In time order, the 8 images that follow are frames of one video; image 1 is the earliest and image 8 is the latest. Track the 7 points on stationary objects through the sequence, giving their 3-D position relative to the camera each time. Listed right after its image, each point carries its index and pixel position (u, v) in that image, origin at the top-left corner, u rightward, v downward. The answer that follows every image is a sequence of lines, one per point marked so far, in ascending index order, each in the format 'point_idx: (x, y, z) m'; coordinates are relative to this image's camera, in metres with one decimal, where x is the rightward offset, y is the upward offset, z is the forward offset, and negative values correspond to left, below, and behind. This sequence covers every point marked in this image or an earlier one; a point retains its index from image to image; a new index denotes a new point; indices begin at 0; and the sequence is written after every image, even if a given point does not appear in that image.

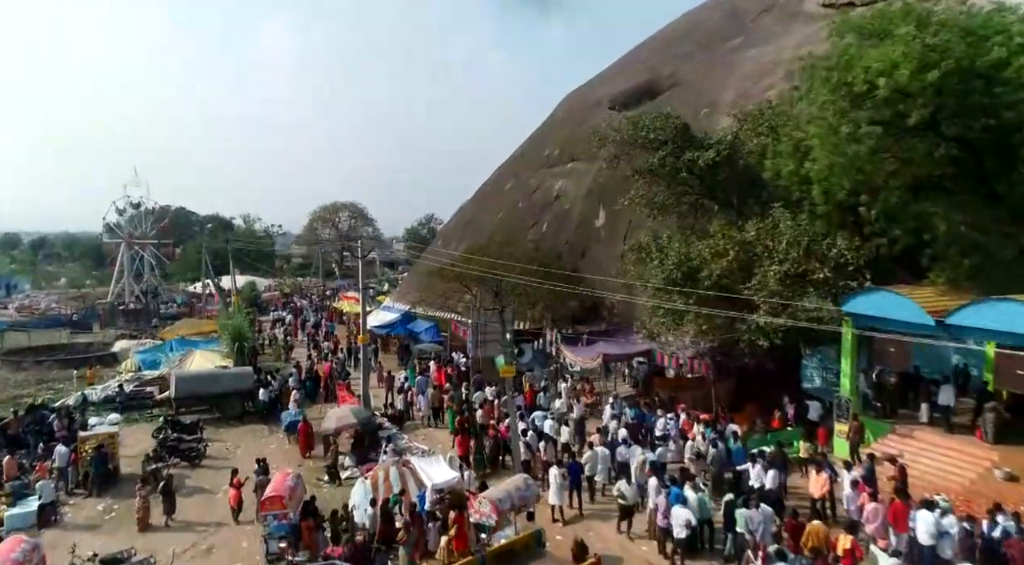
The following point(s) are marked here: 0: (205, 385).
0: (-8.8, -3.0, +20.1) m
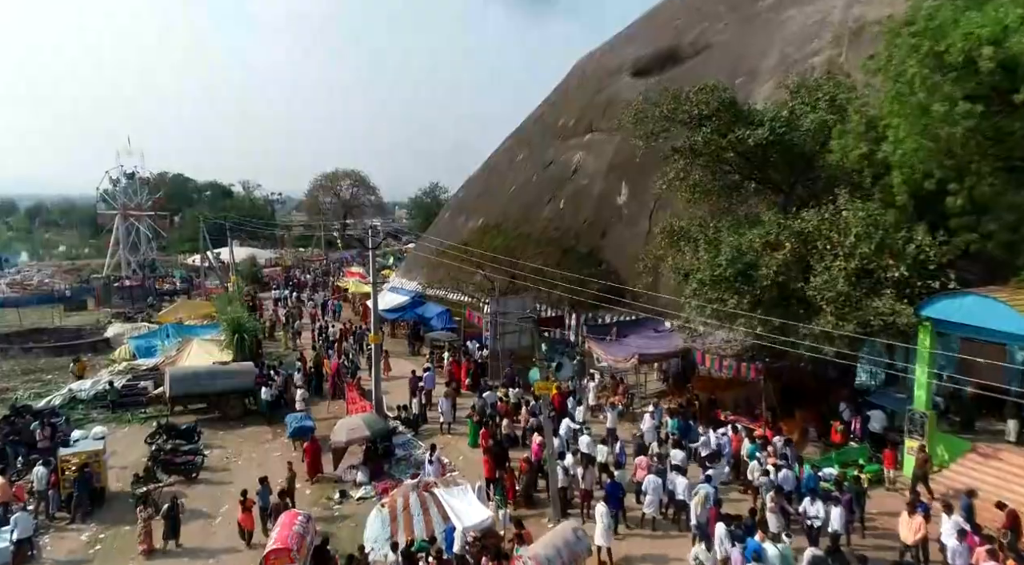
0: (-8.2, -2.7, +18.4) m
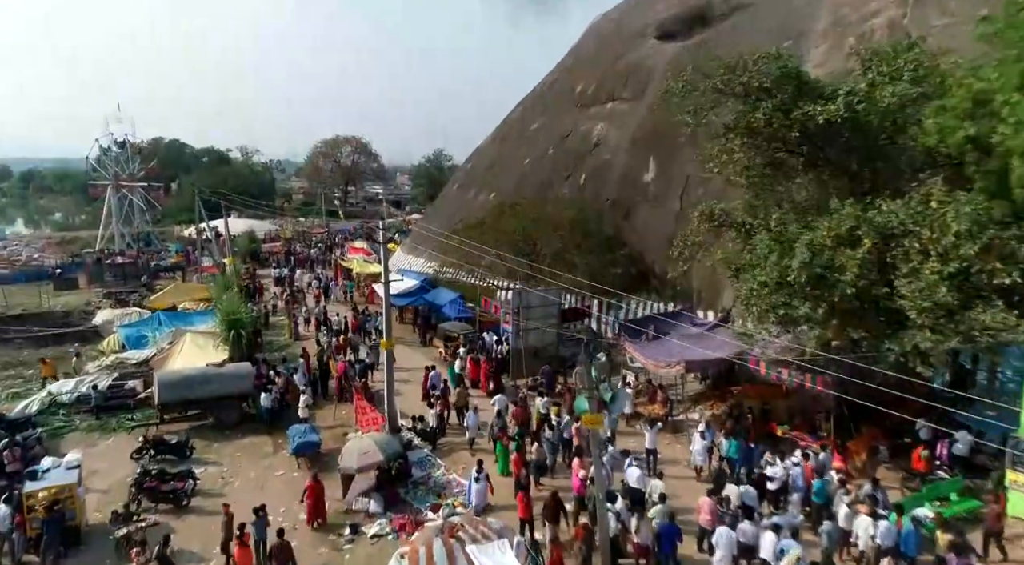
0: (-7.5, -2.6, +16.6) m
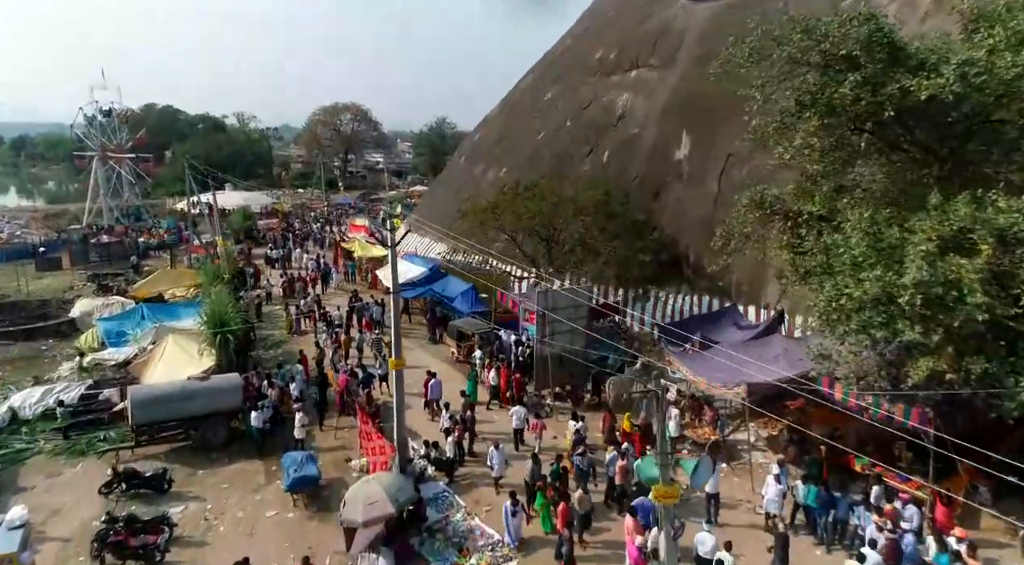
0: (-7.0, -2.6, +14.4) m
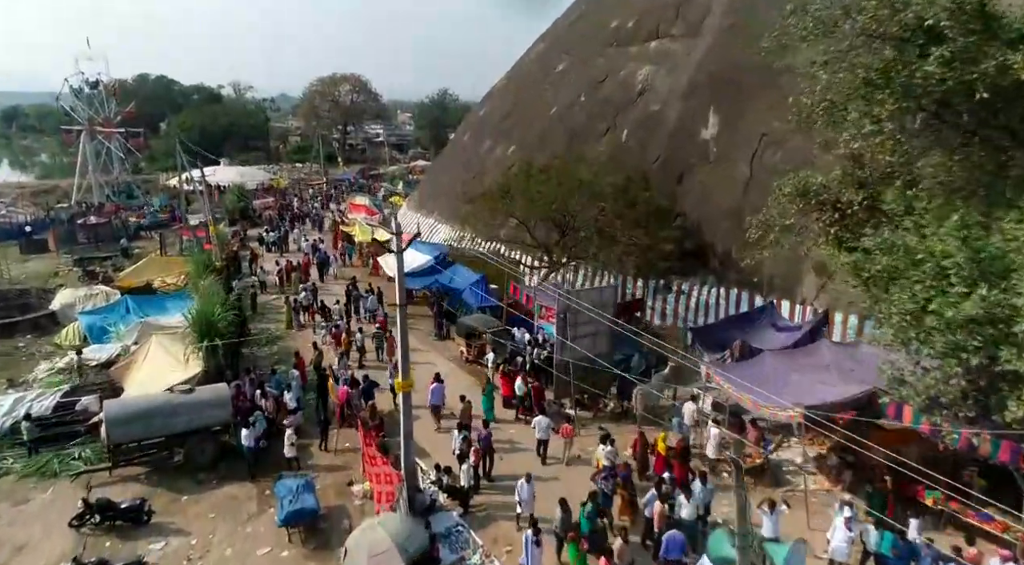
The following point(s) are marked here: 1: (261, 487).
0: (-6.6, -2.7, +12.9) m
1: (-4.7, -3.8, +13.0) m
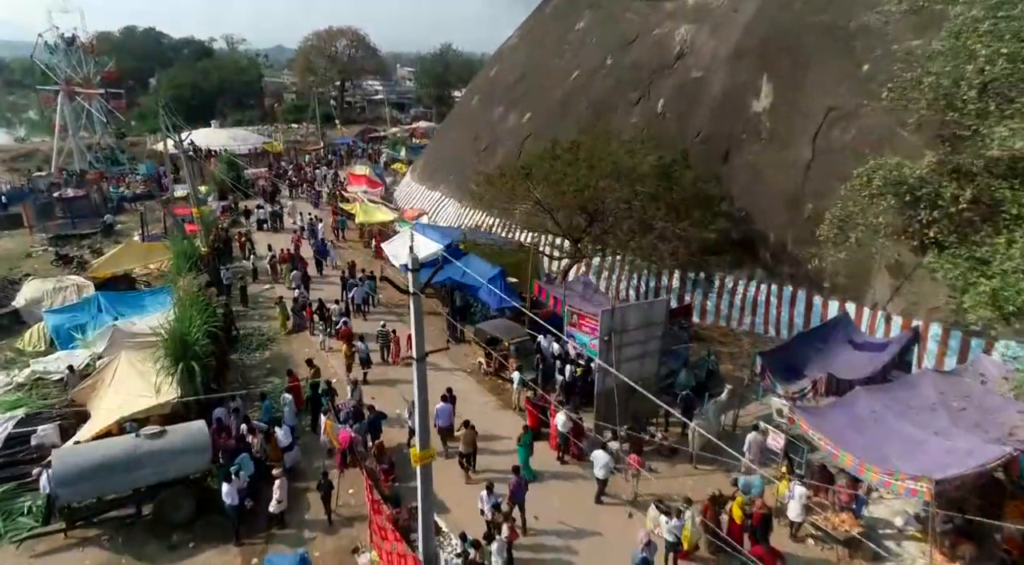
0: (-6.0, -3.1, +10.5) m
1: (-4.1, -4.2, +10.8) m
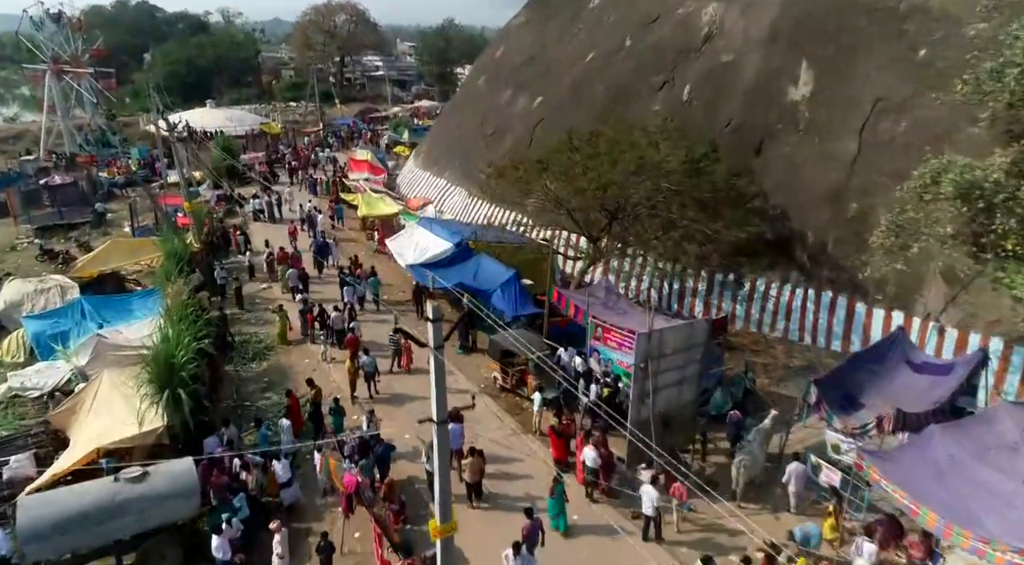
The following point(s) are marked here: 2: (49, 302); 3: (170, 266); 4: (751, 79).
0: (-5.6, -3.4, +9.3) m
1: (-3.7, -4.5, +9.6) m
2: (-12.1, -0.4, +18.1) m
3: (-8.7, +0.4, +17.7) m
4: (+6.3, +5.4, +18.5) m
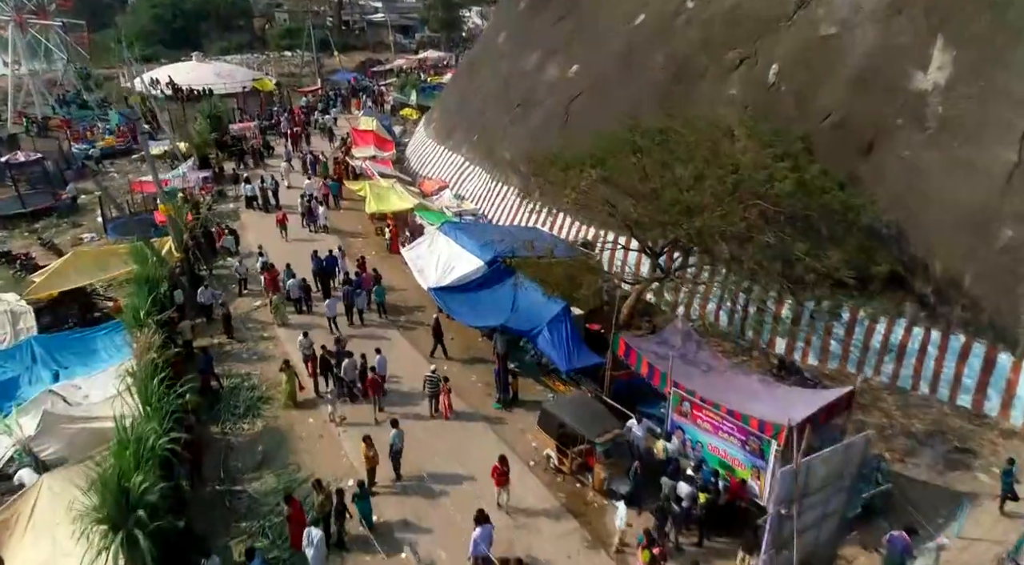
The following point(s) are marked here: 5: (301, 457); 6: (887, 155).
0: (-4.6, -4.8, +6.3) m
1: (-2.7, -5.9, +6.7) m
2: (-11.1, -1.1, +14.8) m
3: (-7.7, -0.2, +14.4) m
4: (+7.3, +4.8, +14.7) m
5: (-3.7, -2.9, +11.7) m
6: (+7.6, +2.6, +14.1) m
